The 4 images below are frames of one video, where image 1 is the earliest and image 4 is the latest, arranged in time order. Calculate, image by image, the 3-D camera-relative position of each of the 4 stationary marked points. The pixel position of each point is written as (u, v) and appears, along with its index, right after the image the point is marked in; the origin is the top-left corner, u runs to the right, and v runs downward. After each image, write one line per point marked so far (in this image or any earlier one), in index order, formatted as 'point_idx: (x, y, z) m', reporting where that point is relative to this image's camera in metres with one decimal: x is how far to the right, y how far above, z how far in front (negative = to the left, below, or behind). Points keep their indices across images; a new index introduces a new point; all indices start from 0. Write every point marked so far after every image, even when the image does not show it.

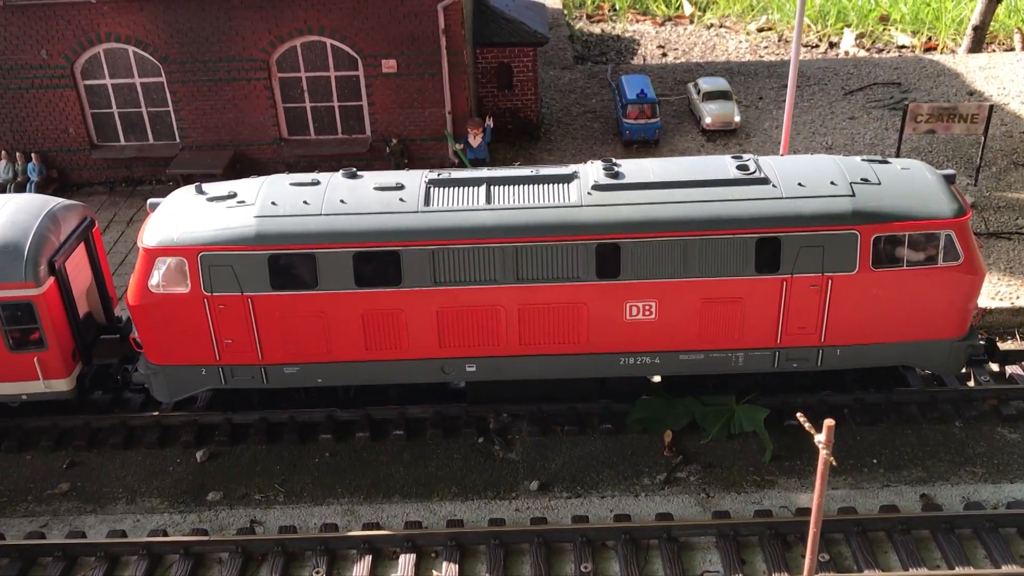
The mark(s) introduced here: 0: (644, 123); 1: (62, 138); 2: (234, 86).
0: (+2.1, +2.6, +16.2) m
1: (-6.9, +2.3, +15.7) m
2: (-4.1, +3.0, +15.1) m
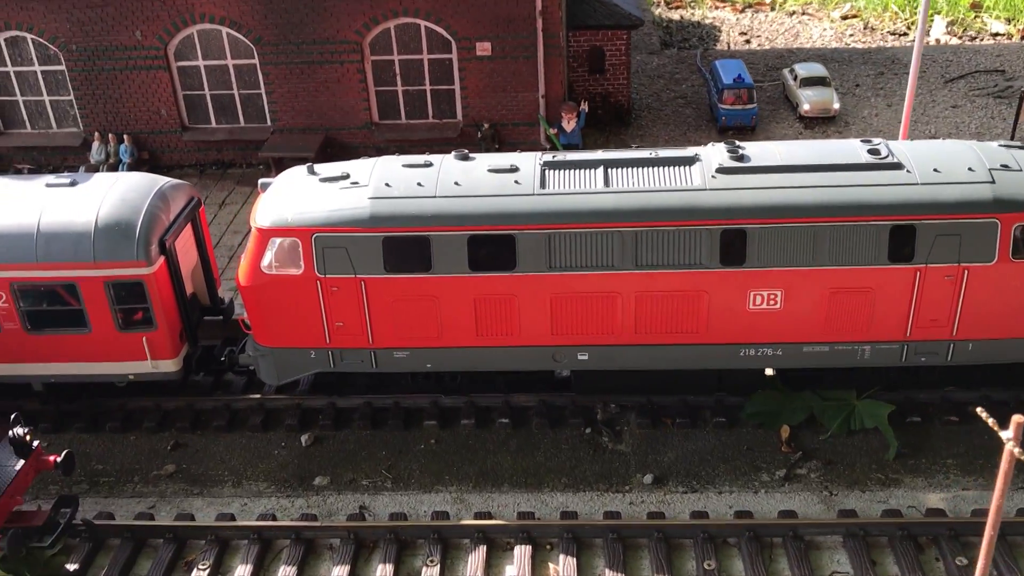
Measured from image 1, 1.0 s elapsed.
0: (+3.6, +2.8, +15.8) m
1: (-5.5, +2.6, +15.6) m
2: (-2.7, +3.3, +15.0) m
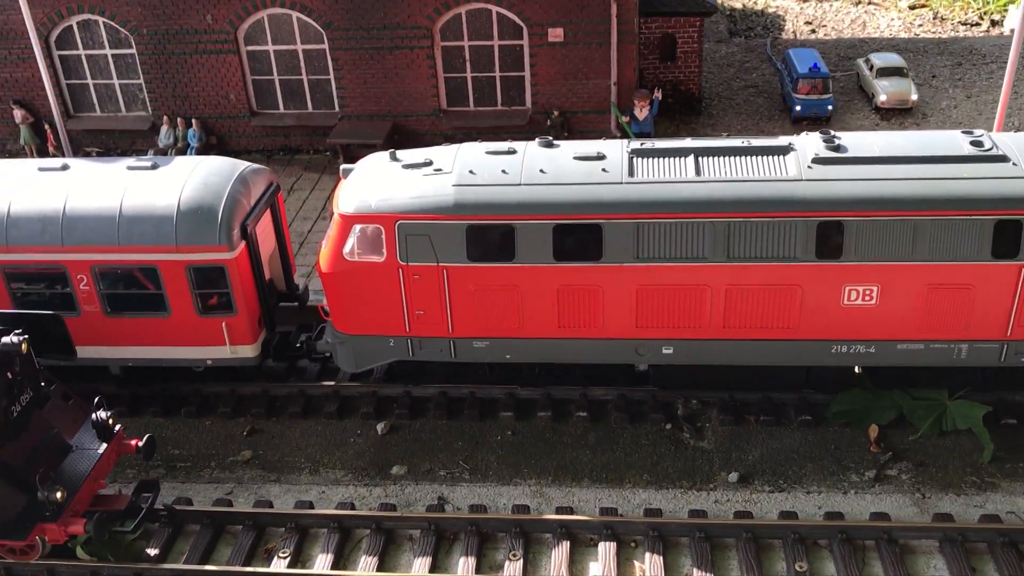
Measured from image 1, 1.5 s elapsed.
0: (+4.6, +2.9, +15.4) m
1: (-4.5, +2.8, +15.6) m
2: (-1.7, +3.4, +14.8) m
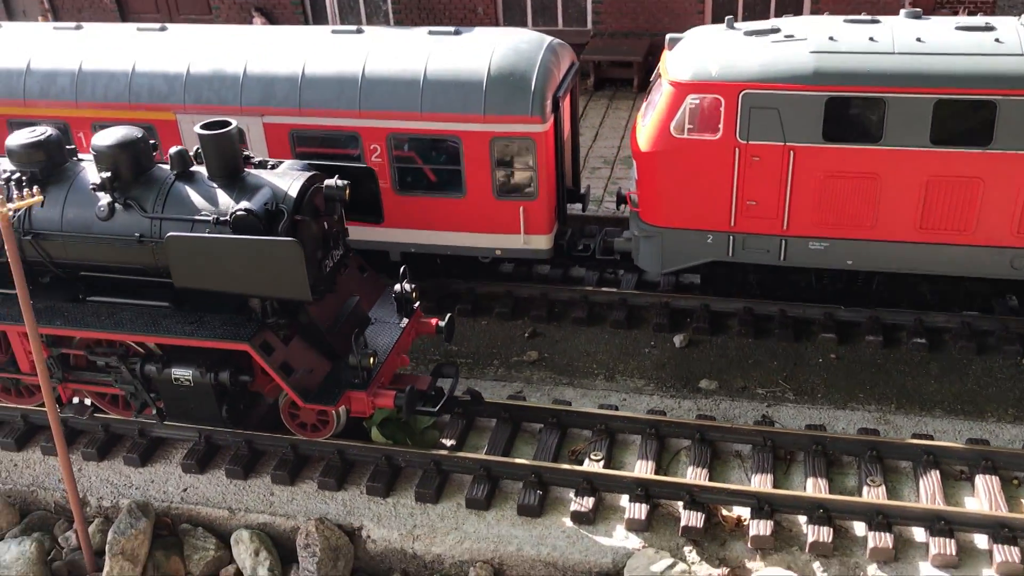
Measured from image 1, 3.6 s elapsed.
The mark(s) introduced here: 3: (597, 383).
0: (+8.4, +3.4, +13.5) m
1: (-0.6, +4.0, +14.8) m
2: (+2.1, +4.4, +13.7) m
3: (+0.7, -0.8, +8.8) m
